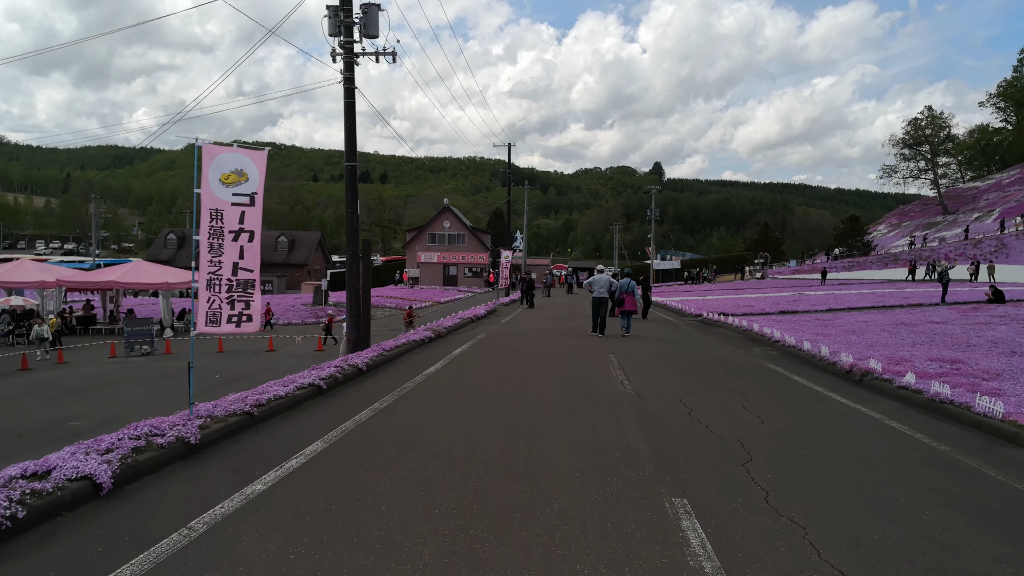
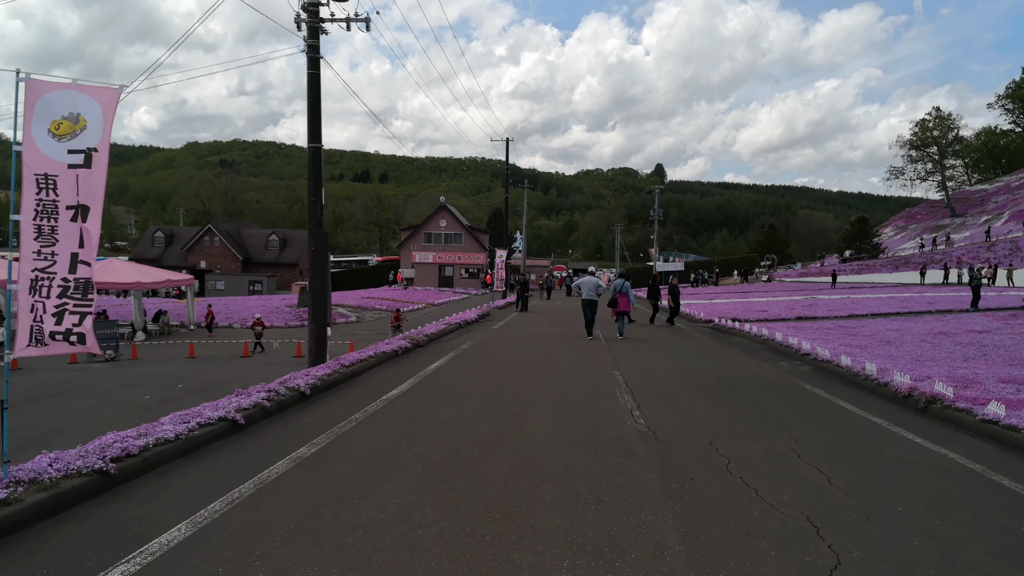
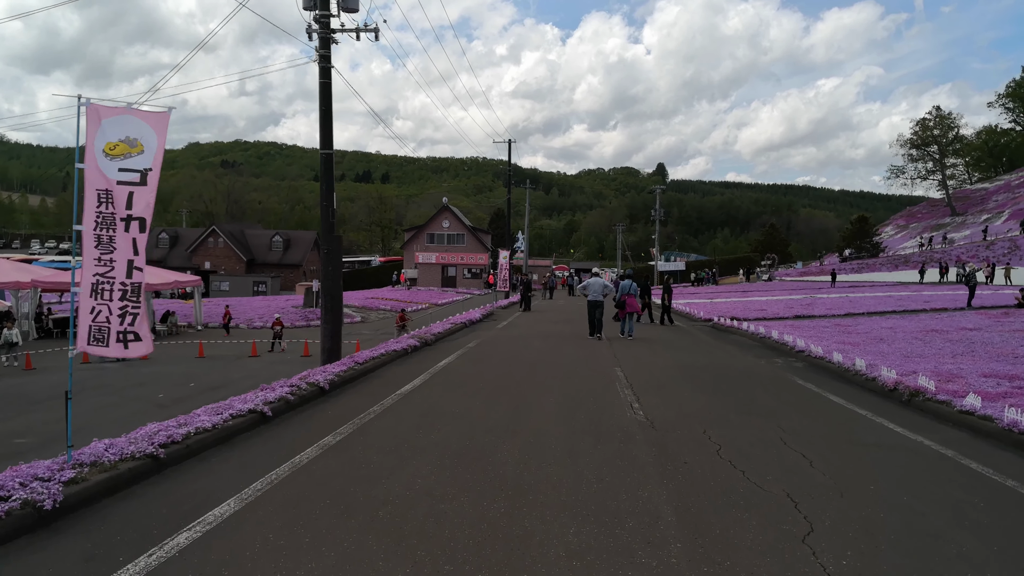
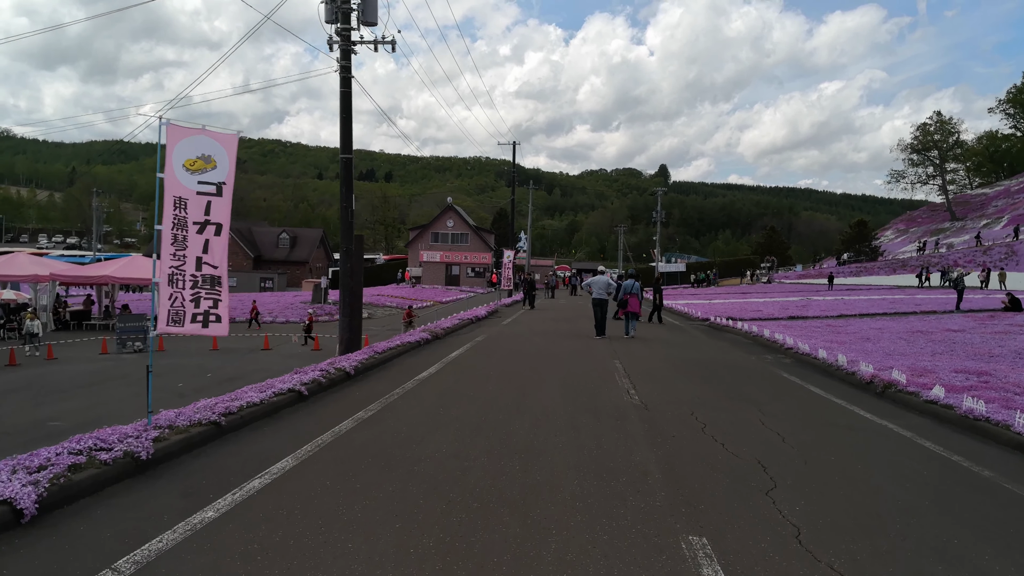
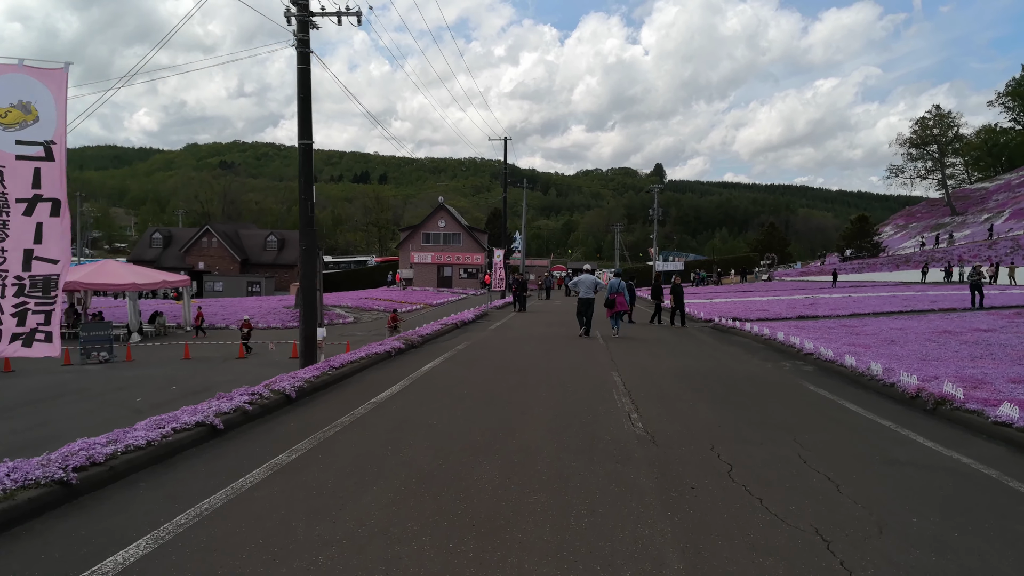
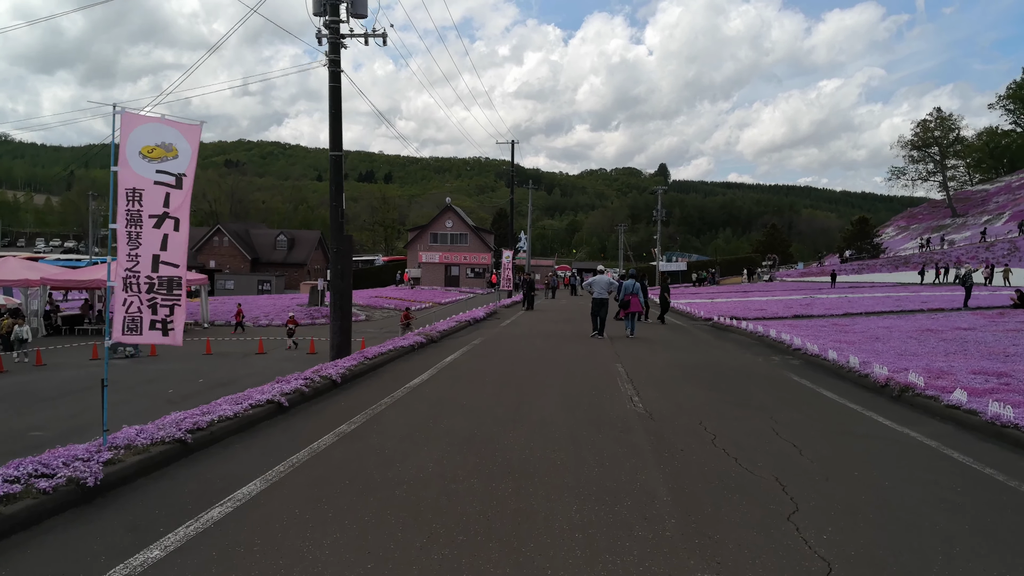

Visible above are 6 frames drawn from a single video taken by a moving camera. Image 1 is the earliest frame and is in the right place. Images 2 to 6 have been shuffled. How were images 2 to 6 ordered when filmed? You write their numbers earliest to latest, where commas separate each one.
4, 6, 3, 2, 5
